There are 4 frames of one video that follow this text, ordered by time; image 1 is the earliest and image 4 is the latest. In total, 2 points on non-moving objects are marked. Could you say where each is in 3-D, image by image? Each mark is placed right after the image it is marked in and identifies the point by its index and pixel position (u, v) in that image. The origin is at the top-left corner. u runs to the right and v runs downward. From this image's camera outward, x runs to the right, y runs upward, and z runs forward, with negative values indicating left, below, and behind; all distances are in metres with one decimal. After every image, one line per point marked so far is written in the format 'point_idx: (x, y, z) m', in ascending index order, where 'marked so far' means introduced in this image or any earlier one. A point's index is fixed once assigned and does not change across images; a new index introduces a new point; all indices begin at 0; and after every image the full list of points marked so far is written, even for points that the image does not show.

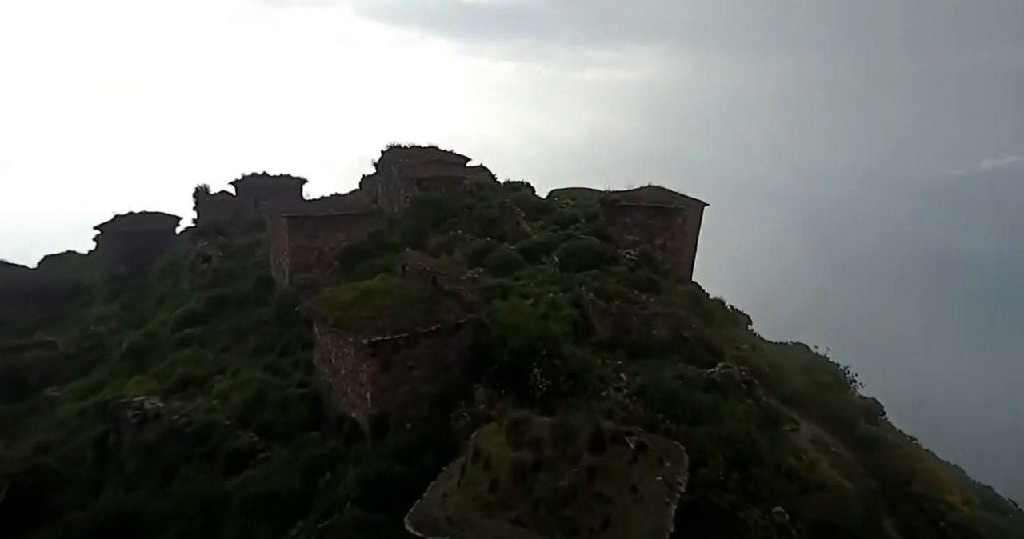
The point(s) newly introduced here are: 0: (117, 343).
0: (-7.3, -1.4, +11.1) m
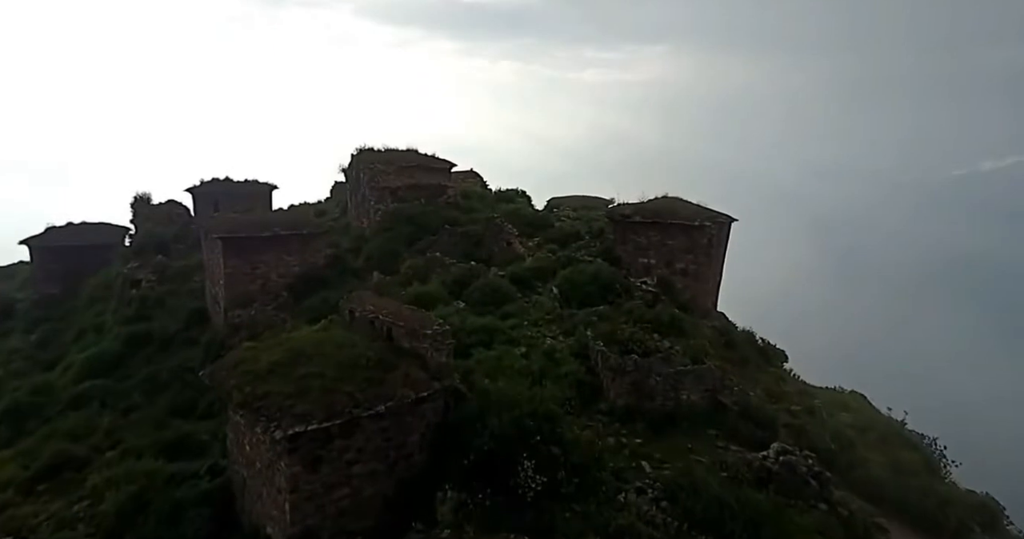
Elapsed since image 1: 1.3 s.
0: (-7.5, -1.9, +9.0) m
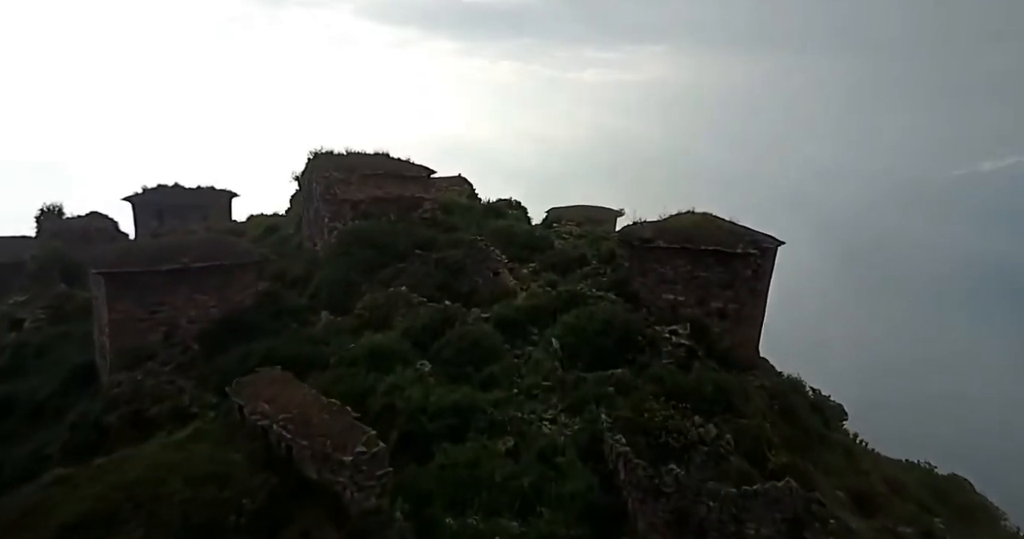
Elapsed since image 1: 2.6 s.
0: (-7.7, -2.4, +6.7) m
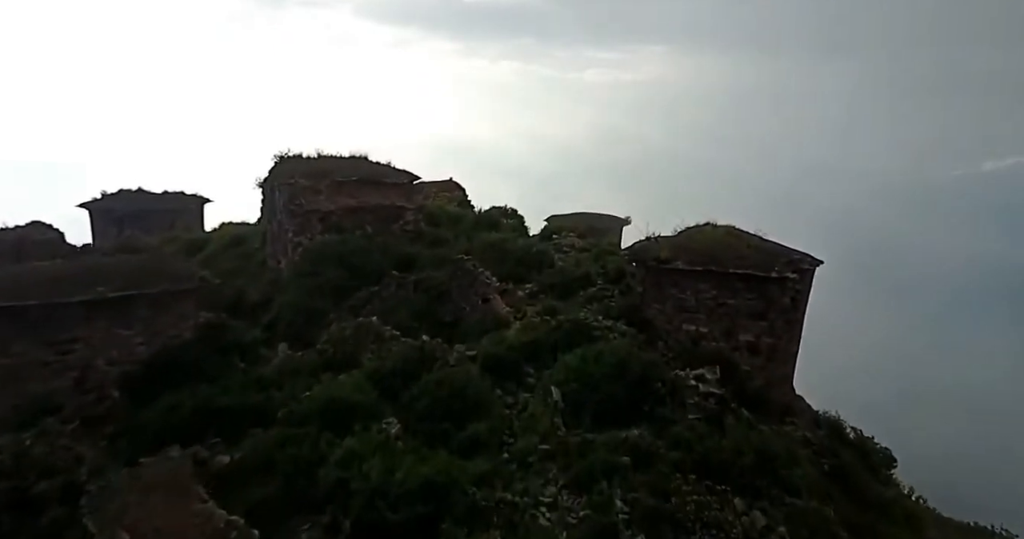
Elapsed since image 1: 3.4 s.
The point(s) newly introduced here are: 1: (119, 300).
0: (-7.8, -2.7, +5.4) m
1: (-3.9, -0.3, +5.9) m
